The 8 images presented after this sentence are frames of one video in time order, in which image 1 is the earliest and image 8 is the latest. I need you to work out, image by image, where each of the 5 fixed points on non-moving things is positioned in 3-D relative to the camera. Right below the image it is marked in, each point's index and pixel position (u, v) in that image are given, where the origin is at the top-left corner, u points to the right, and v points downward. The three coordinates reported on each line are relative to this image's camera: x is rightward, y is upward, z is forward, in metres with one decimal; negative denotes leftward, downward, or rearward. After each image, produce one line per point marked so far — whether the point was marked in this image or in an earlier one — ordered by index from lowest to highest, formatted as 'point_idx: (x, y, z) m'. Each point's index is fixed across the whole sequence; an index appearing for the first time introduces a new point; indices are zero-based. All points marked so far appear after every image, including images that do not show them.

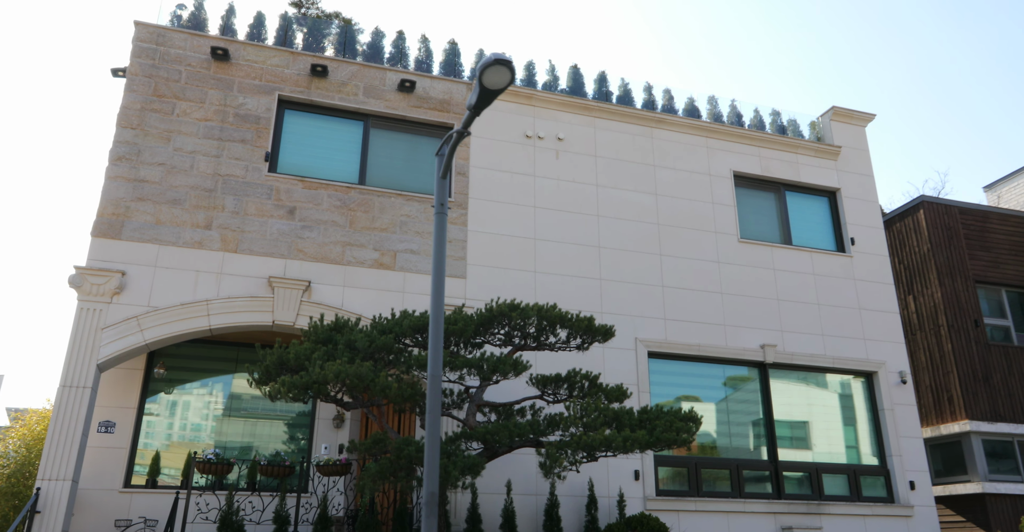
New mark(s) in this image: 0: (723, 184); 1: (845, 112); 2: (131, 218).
0: (+3.8, +1.4, +14.0) m
1: (+6.5, +3.0, +15.2) m
2: (-5.2, +0.7, +10.8) m
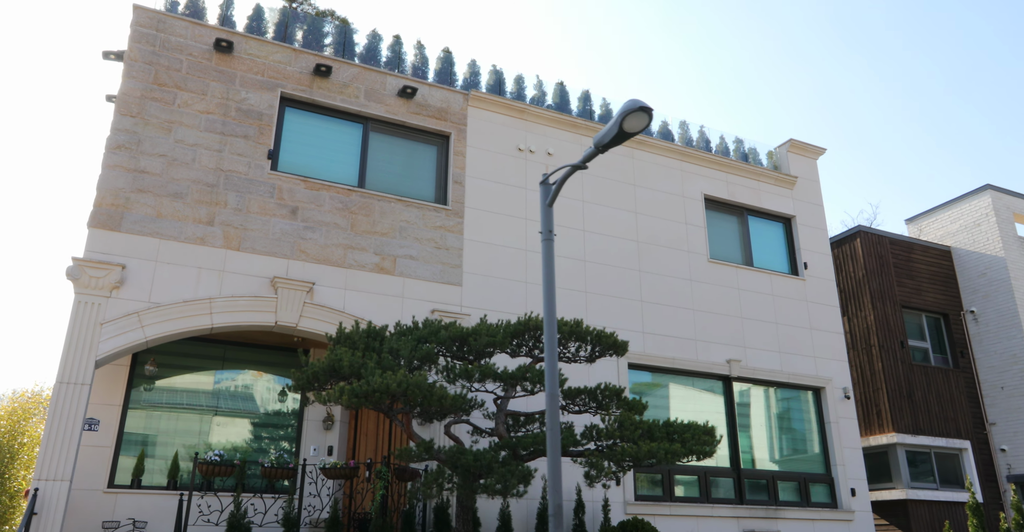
0: (+3.5, +1.1, +14.8) m
1: (+6.0, +2.5, +16.4) m
2: (-5.0, +0.8, +10.4) m
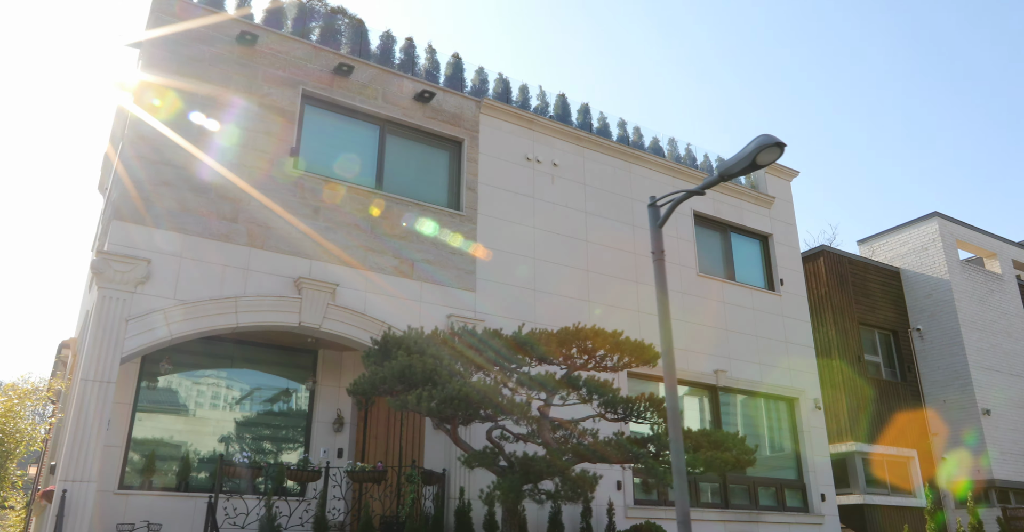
0: (+3.4, +0.9, +15.4) m
1: (+5.8, +2.2, +17.3) m
2: (-4.6, +0.8, +10.1) m
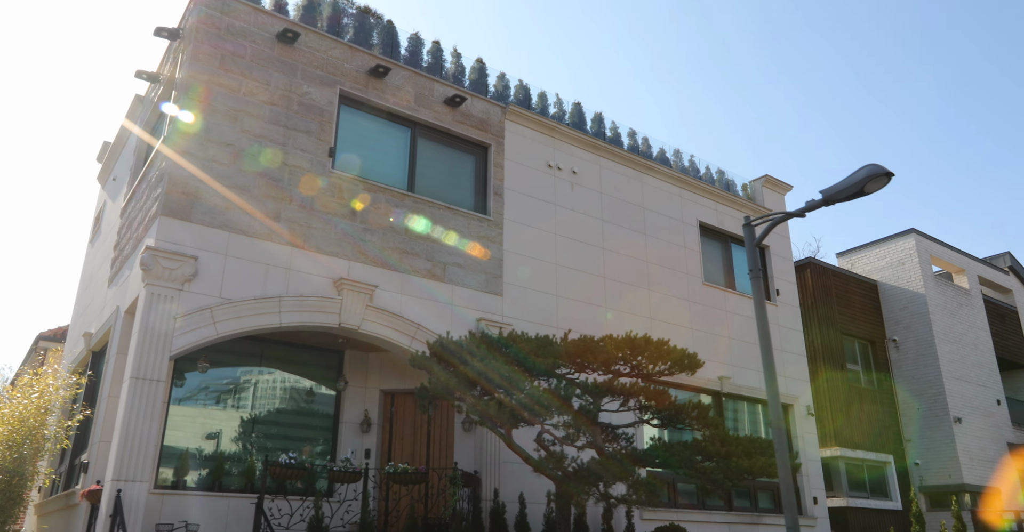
0: (+3.6, +0.7, +15.8) m
1: (+5.9, +1.9, +17.9) m
2: (-3.9, +0.9, +10.0) m
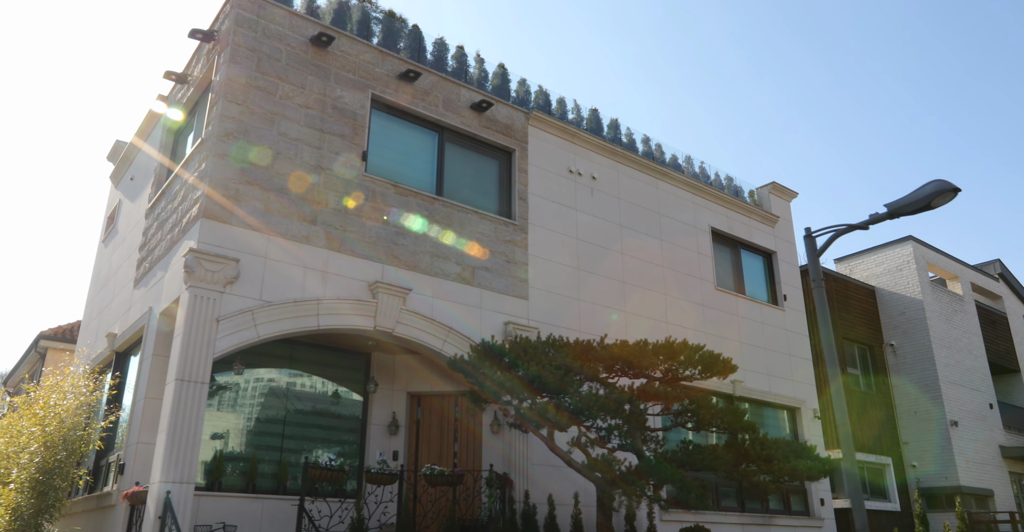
0: (+3.9, +0.6, +16.1) m
1: (+6.2, +1.8, +18.2) m
2: (-3.5, +0.8, +10.0) m
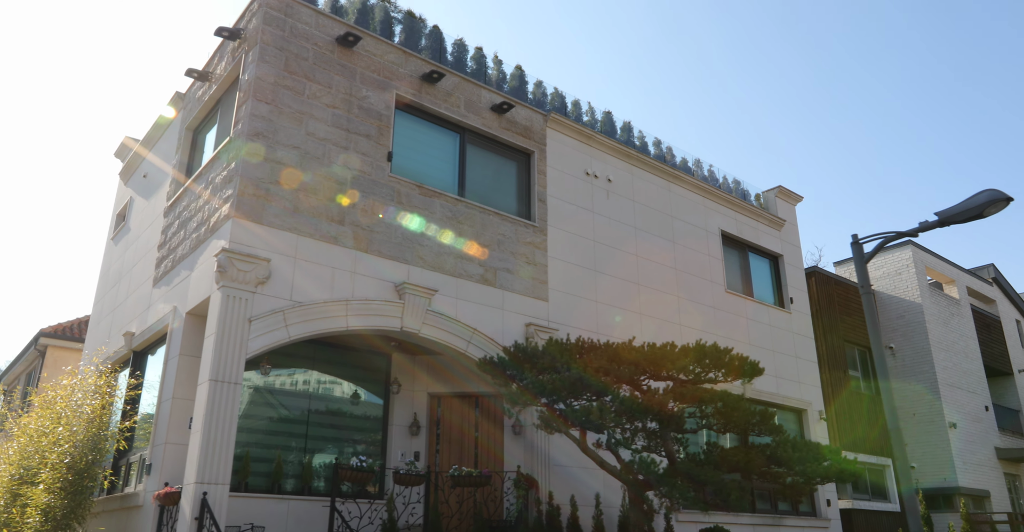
0: (+4.2, +0.5, +16.2) m
1: (+6.4, +1.7, +18.4) m
2: (-3.1, +0.8, +10.0) m
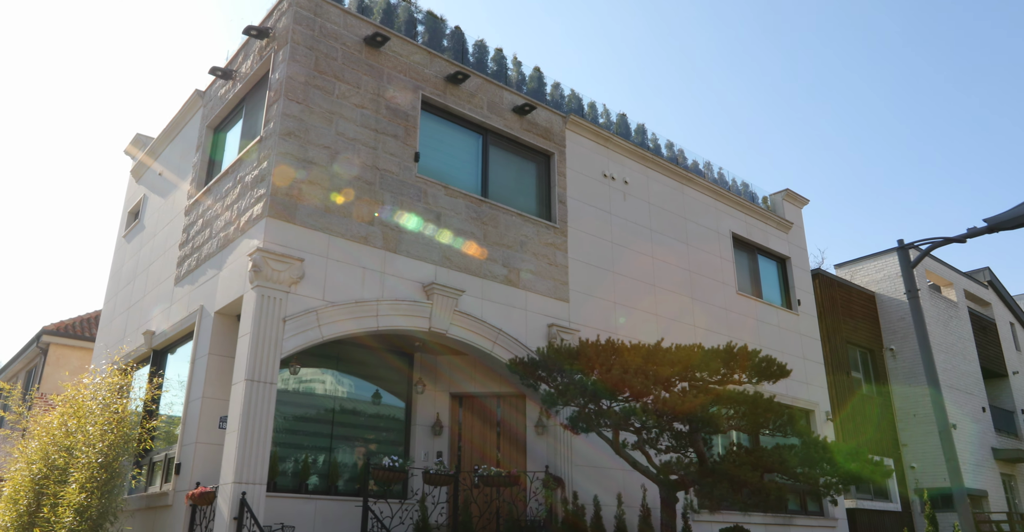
0: (+4.4, +0.5, +16.4) m
1: (+6.6, +1.7, +18.6) m
2: (-2.7, +0.8, +10.0) m
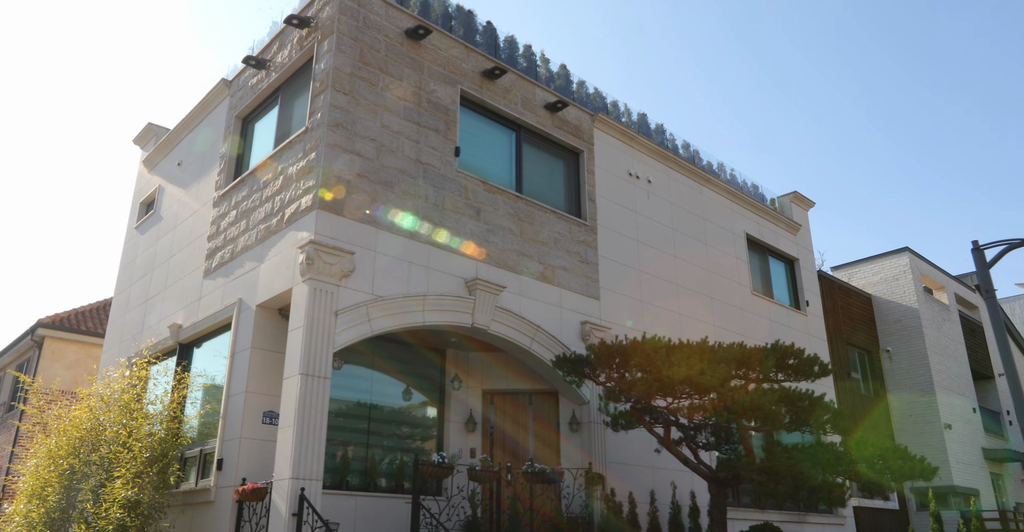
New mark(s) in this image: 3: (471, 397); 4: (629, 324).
0: (+4.8, +0.5, +16.5) m
1: (+6.9, +1.7, +18.8) m
2: (-2.0, +0.9, +9.9) m
3: (-0.6, -2.0, +12.0) m
4: (+1.9, -1.0, +13.2) m
